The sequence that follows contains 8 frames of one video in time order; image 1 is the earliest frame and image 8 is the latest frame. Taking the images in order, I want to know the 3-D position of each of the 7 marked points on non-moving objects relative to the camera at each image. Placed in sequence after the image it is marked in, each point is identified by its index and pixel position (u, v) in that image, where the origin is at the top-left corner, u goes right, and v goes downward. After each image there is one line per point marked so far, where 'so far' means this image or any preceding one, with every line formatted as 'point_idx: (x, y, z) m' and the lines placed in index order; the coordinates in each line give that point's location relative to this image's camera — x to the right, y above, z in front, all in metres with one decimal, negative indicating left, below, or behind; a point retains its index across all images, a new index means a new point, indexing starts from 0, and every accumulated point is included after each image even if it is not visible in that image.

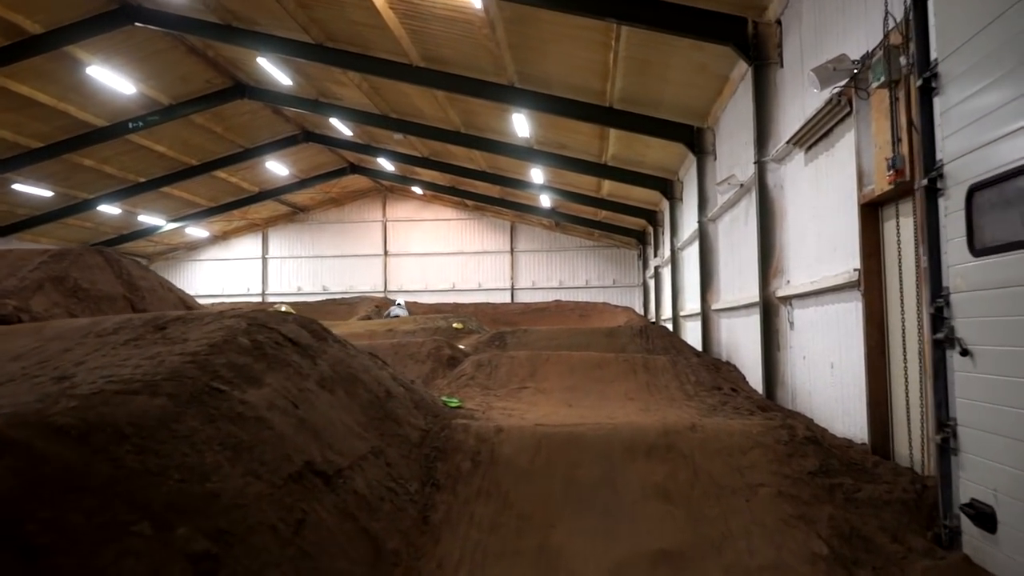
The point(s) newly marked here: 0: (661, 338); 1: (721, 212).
0: (+2.2, -0.7, +12.6) m
1: (+3.2, +1.2, +13.0) m
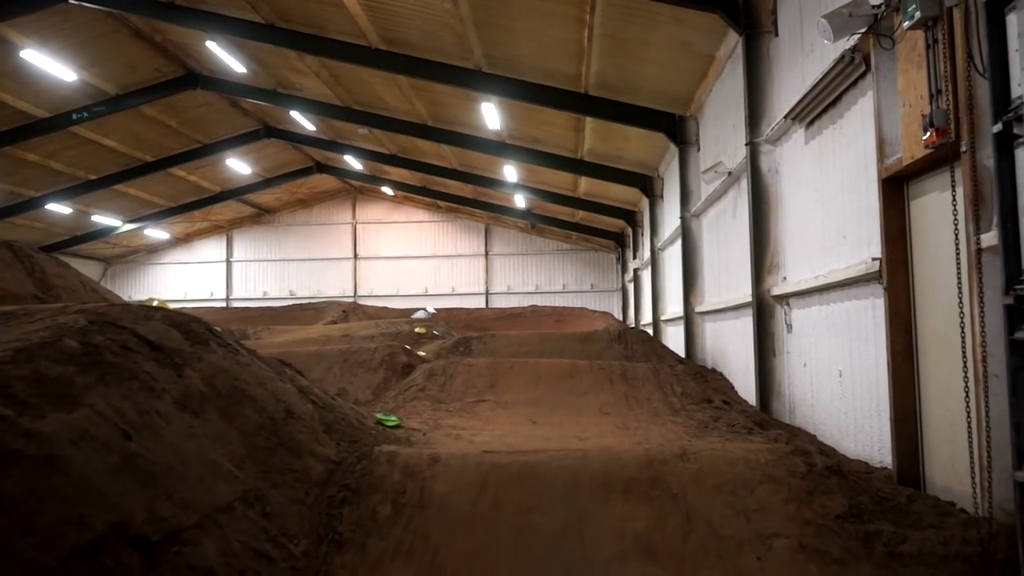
0: (+1.8, -0.7, +11.5) m
1: (+2.7, +1.2, +12.0) m
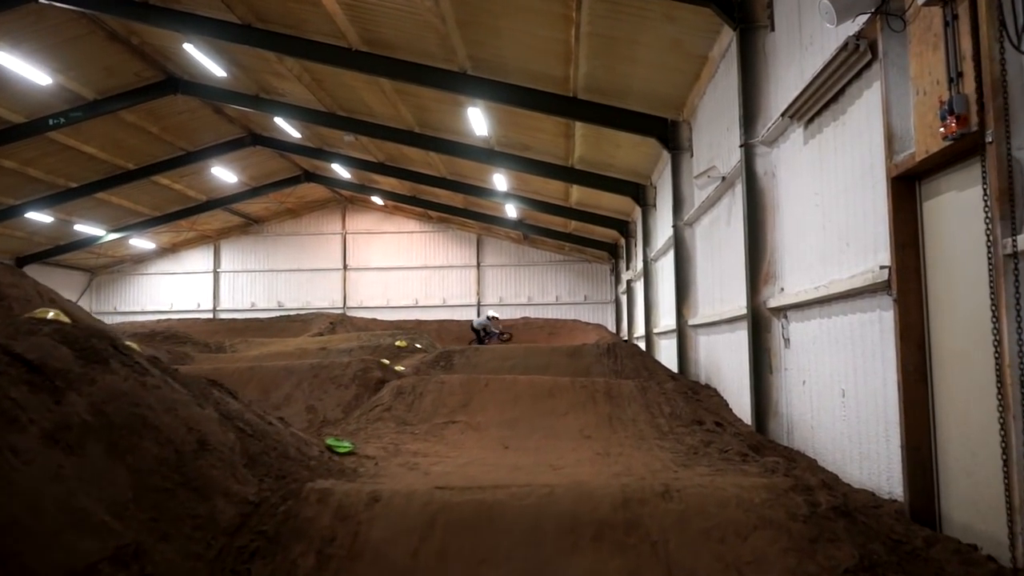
0: (+1.5, -0.9, +10.9) m
1: (+2.5, +1.0, +11.4) m
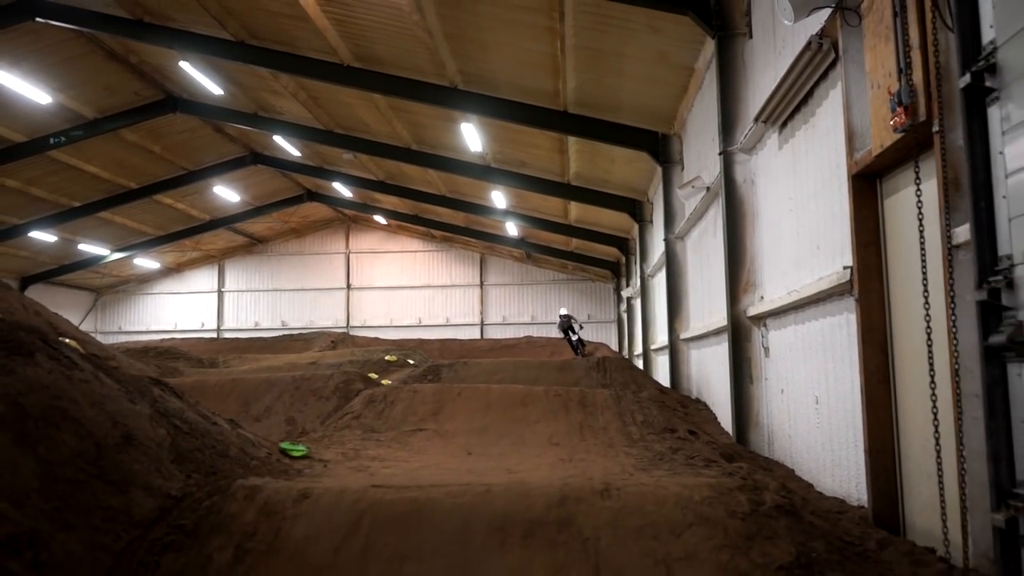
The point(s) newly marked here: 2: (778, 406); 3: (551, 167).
0: (+1.4, -1.1, +10.8) m
1: (+2.4, +0.8, +11.4) m
2: (+2.1, -0.9, +6.8) m
3: (+0.7, +2.3, +16.6) m
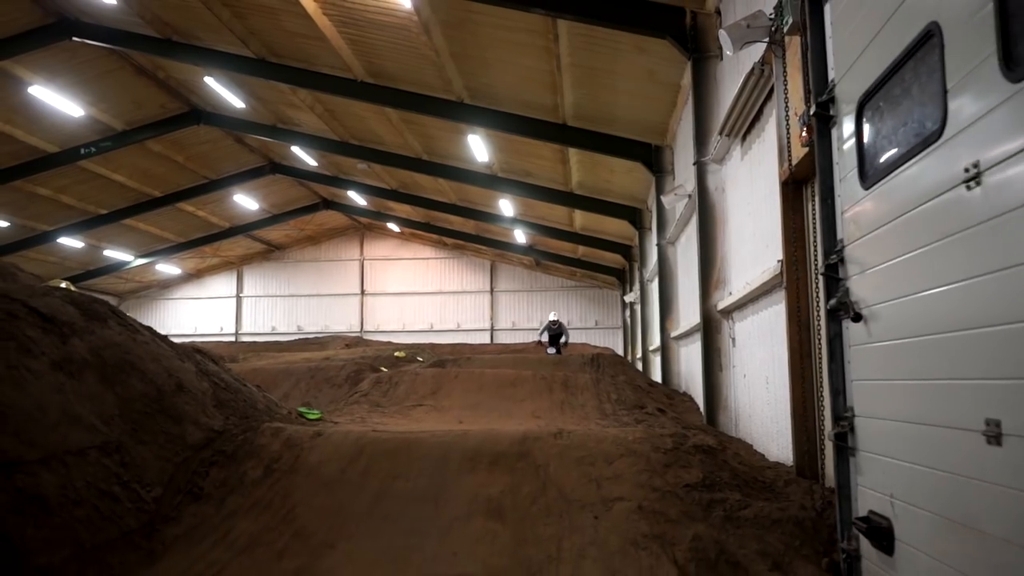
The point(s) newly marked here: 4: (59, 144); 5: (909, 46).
0: (+1.4, -1.1, +11.6) m
1: (+2.4, +0.8, +12.2) m
2: (+2.0, -0.9, +7.6) m
3: (+0.8, +2.3, +17.4) m
4: (-10.2, +3.3, +19.3) m
5: (+1.2, +0.8, +2.7) m
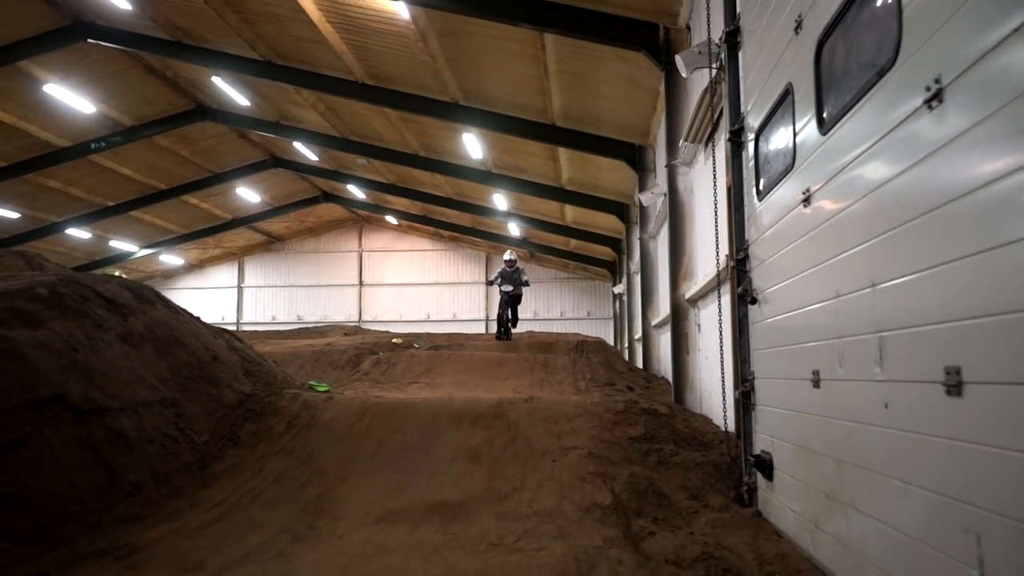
0: (+1.2, -0.9, +12.5) m
1: (+2.2, +0.9, +13.0) m
2: (+1.9, -0.8, +8.5) m
3: (+0.7, +2.5, +18.3) m
4: (-10.4, +3.5, +20.1) m
5: (+1.1, +0.8, +3.5) m
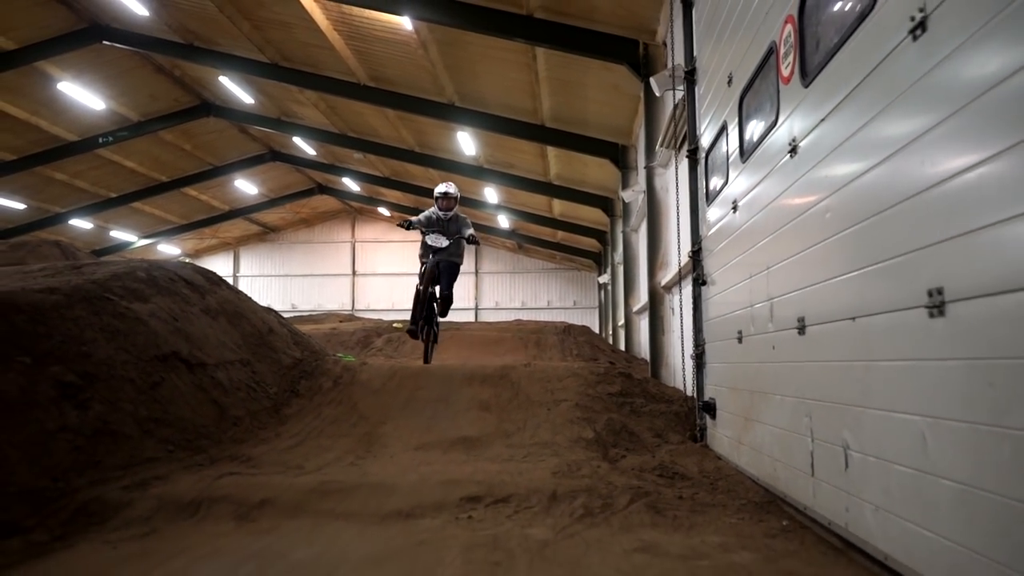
0: (+1.1, -0.8, +13.6) m
1: (+2.1, +1.1, +14.2) m
2: (+1.8, -0.7, +9.7) m
3: (+0.5, +2.7, +19.4) m
4: (-10.6, +3.8, +21.0) m
5: (+1.2, +0.9, +4.7) m
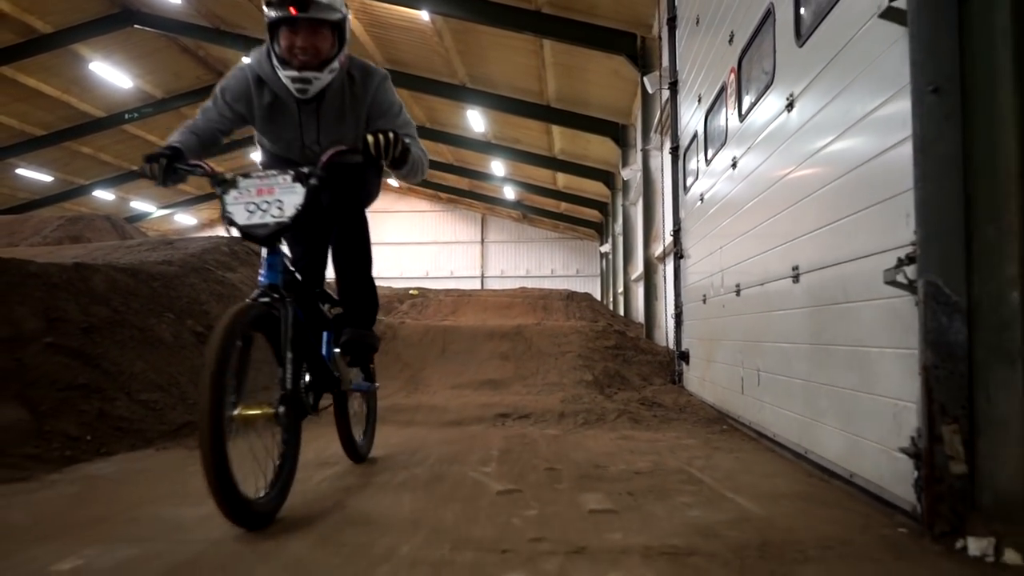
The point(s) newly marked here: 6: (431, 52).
0: (+1.2, -0.2, +14.9) m
1: (+2.2, +1.7, +15.4) m
2: (+2.0, -0.3, +10.9) m
3: (+0.7, +3.4, +20.5) m
4: (-10.4, +4.6, +22.1) m
5: (+1.3, +1.1, +5.9) m
6: (-1.5, +4.3, +15.6) m
